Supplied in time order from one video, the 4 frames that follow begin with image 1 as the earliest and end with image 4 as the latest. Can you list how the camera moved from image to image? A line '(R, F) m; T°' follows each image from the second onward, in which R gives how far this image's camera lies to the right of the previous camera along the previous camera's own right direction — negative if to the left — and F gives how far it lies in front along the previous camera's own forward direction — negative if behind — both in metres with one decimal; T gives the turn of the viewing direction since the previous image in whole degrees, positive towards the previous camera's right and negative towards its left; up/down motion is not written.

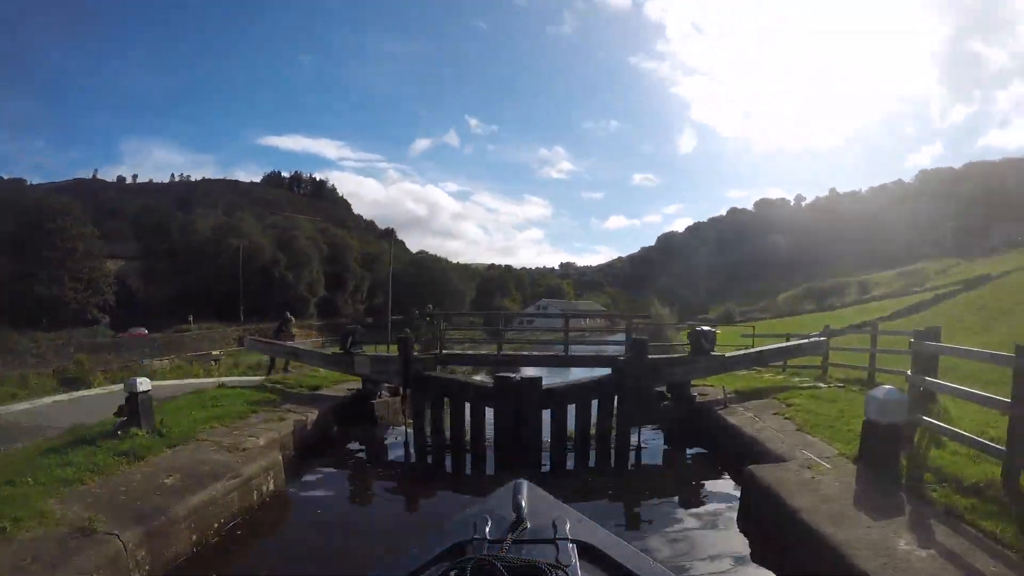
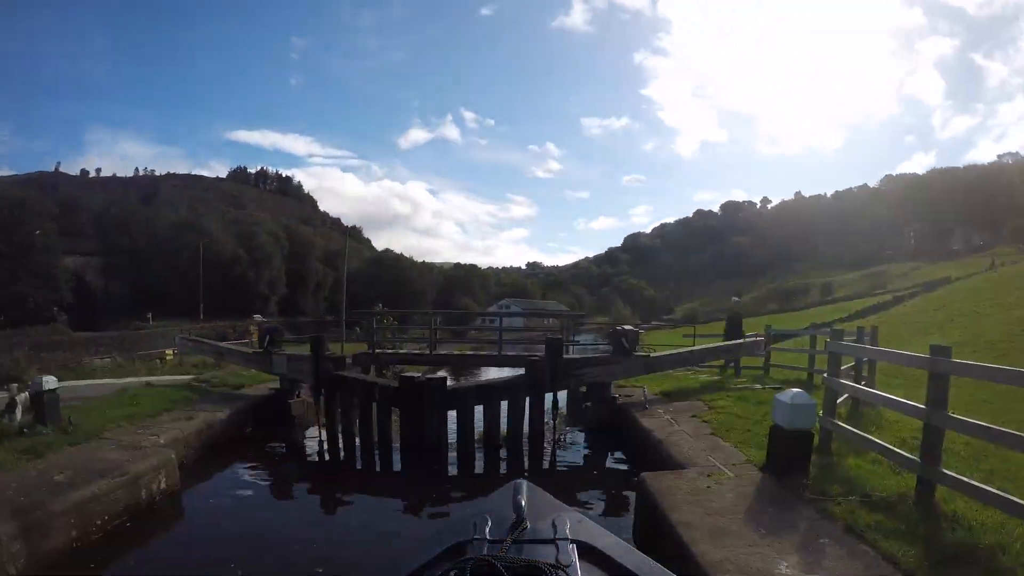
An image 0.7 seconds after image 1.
(+0.7, +0.4) m; +3°
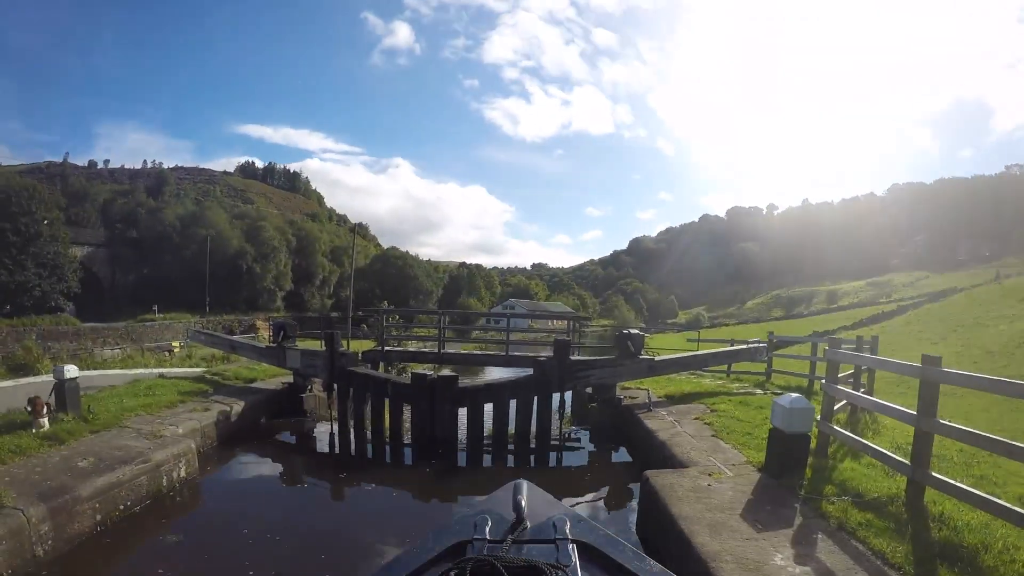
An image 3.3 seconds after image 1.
(-0.1, -0.2) m; 0°
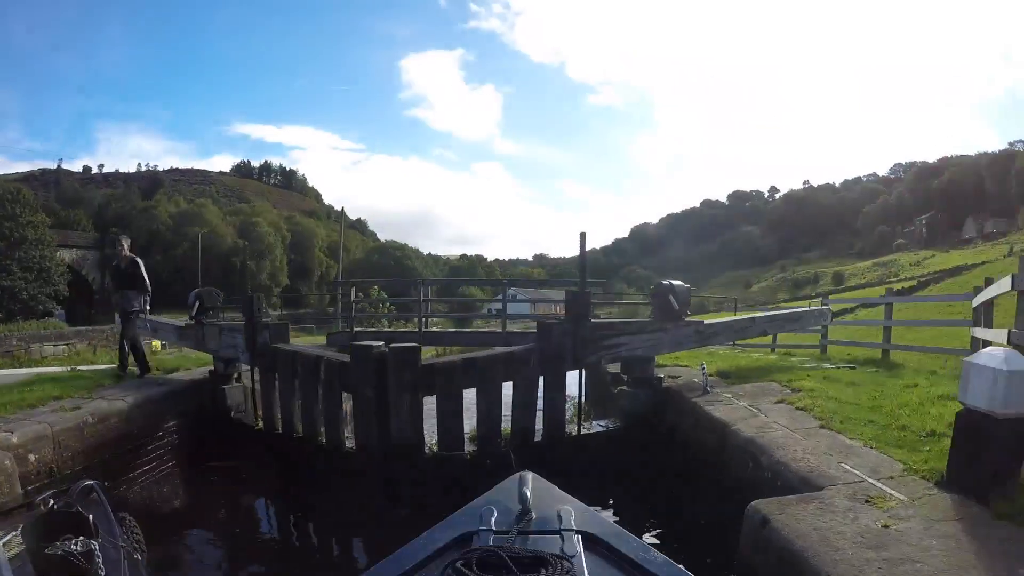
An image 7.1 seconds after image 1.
(+0.1, +2.0) m; 0°
